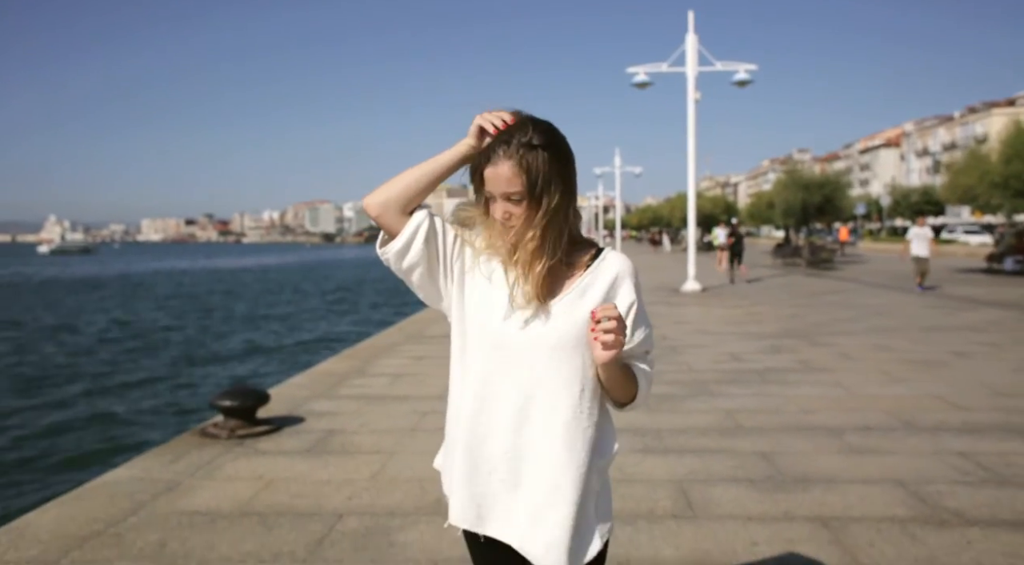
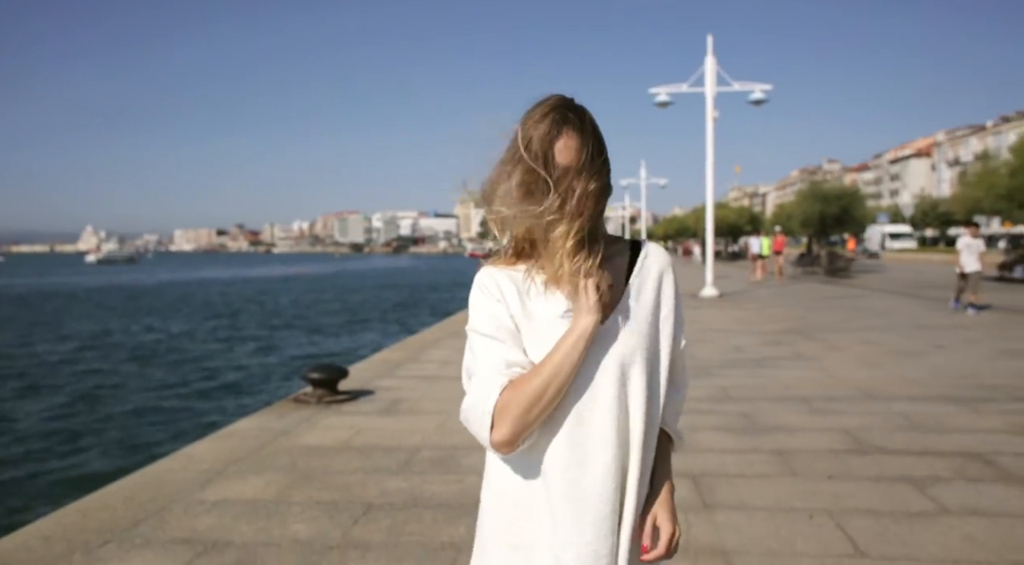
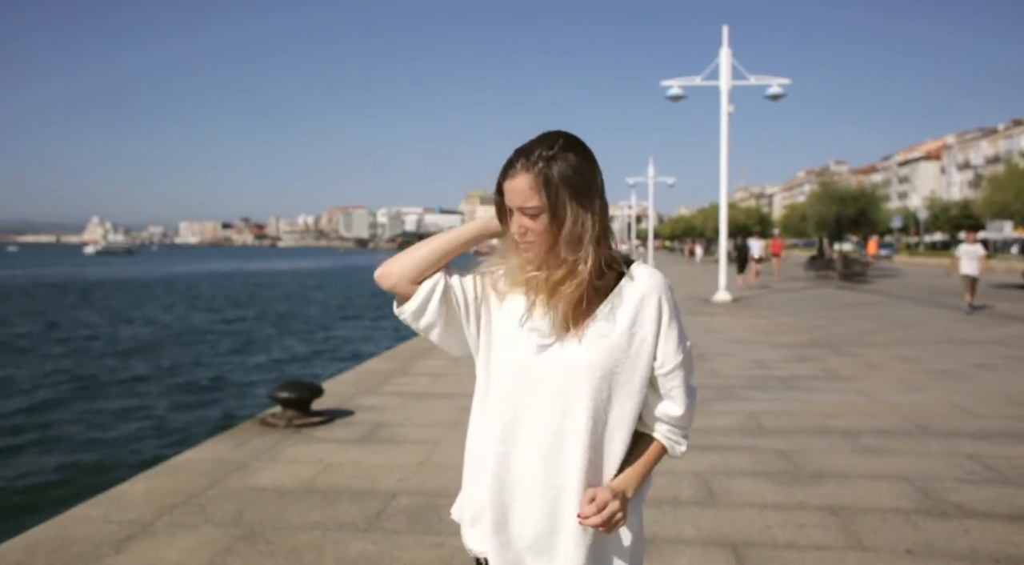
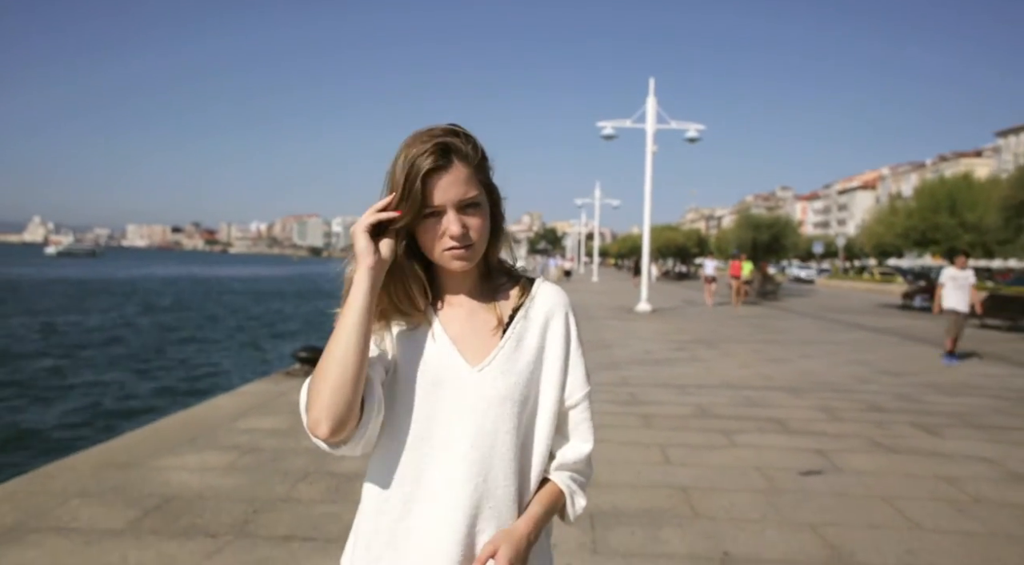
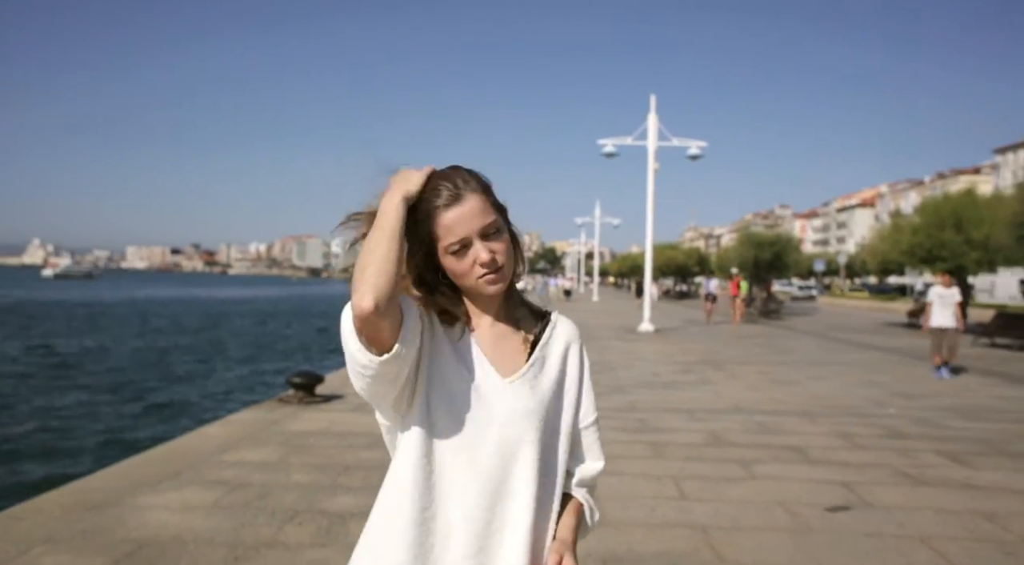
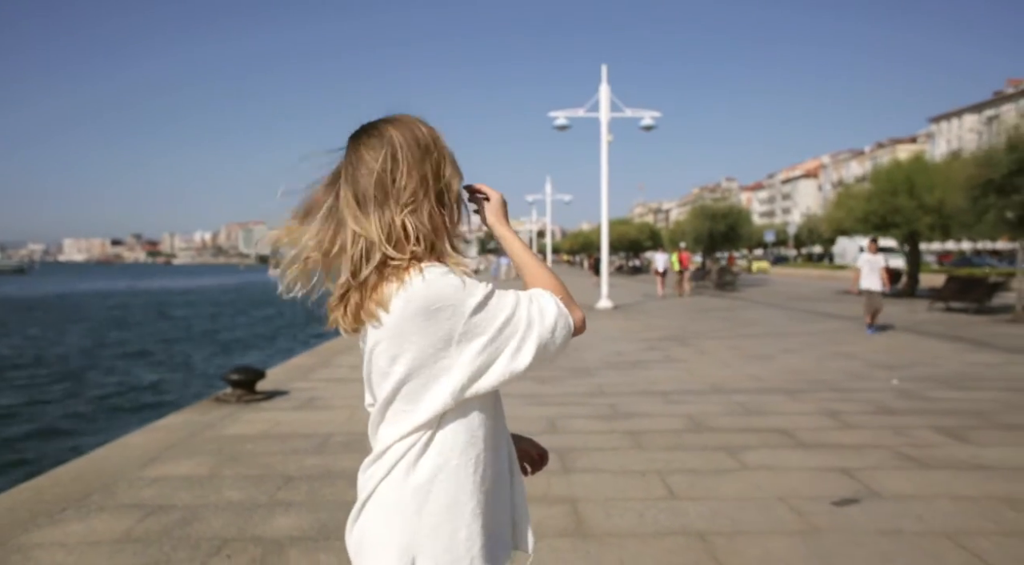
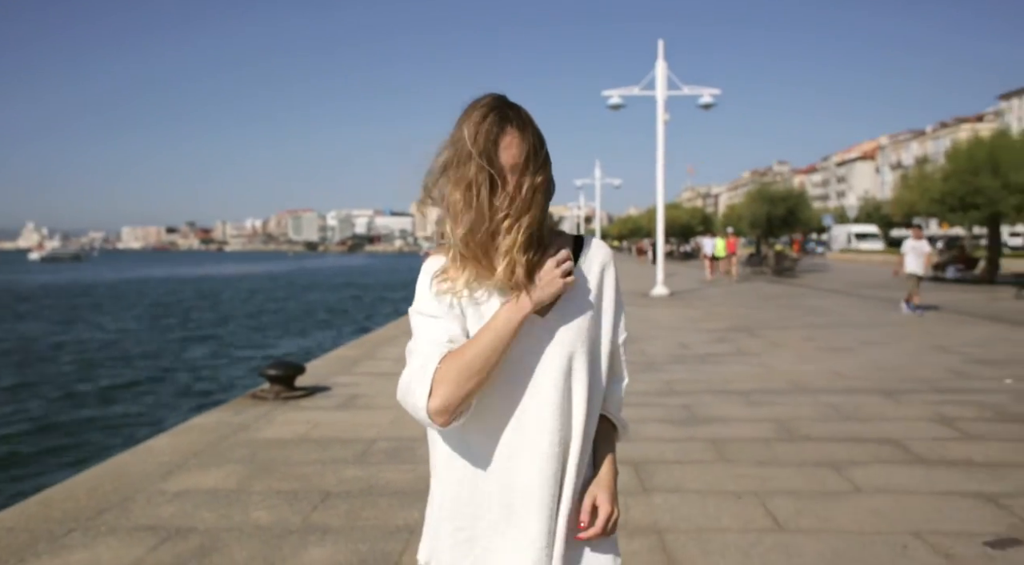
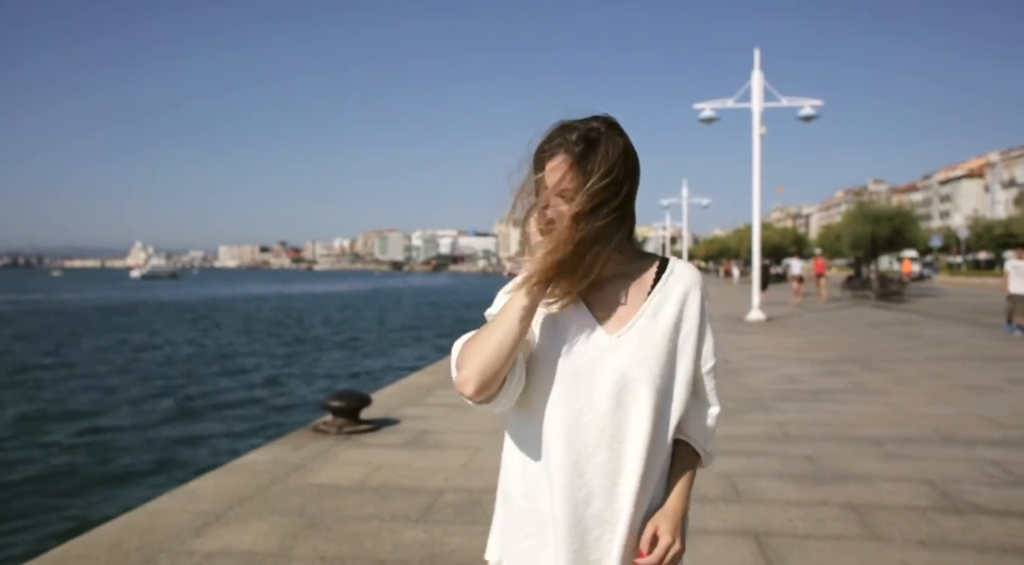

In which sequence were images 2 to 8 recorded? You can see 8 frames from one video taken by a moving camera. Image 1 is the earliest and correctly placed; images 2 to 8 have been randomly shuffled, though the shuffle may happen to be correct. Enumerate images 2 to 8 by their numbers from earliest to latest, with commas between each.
3, 8, 2, 7, 6, 5, 4
